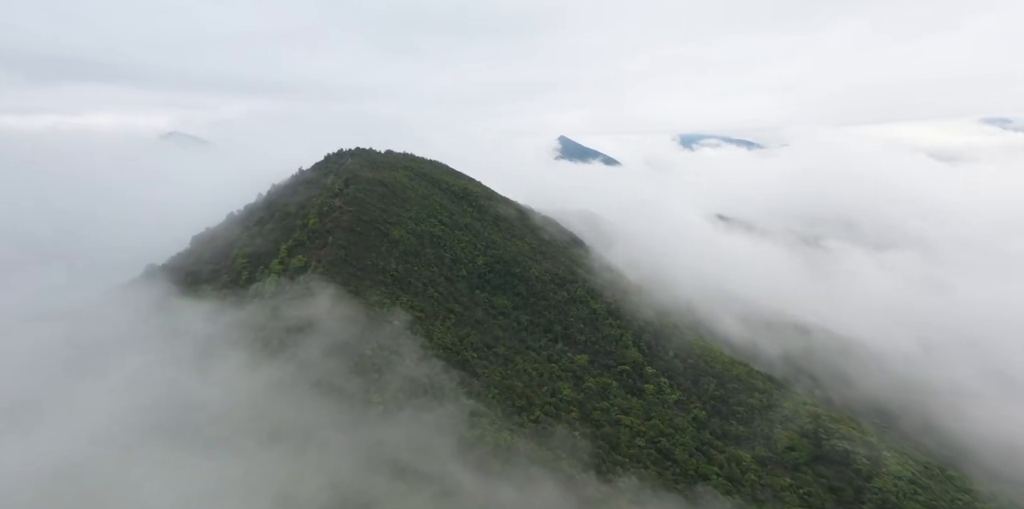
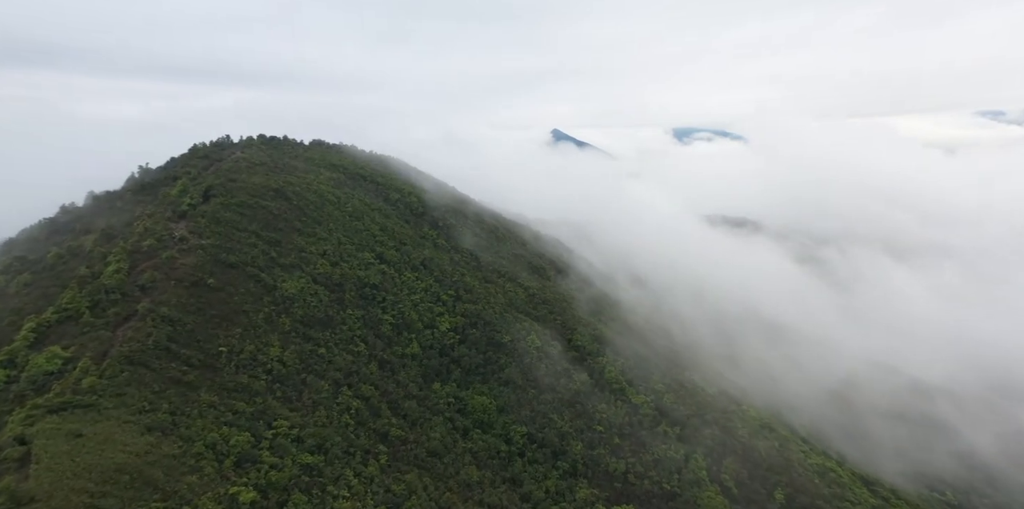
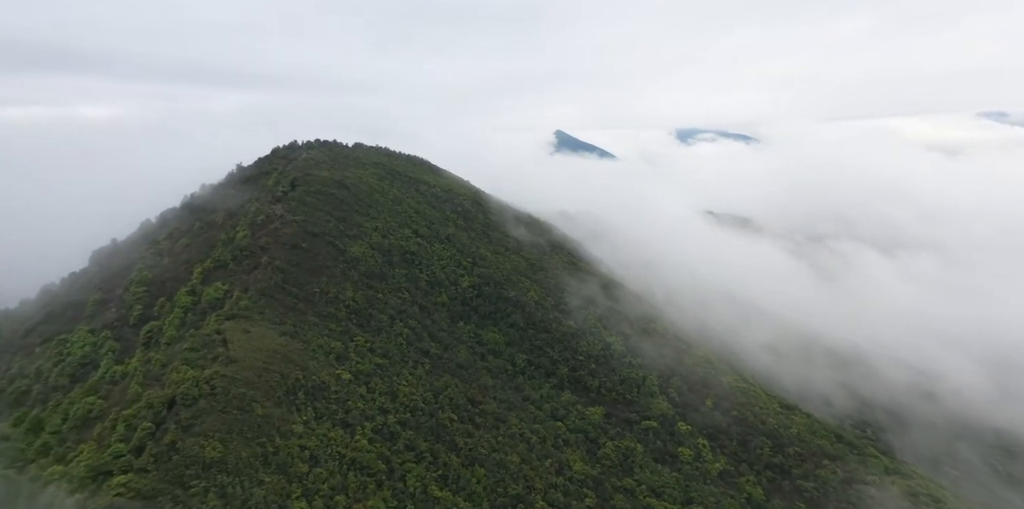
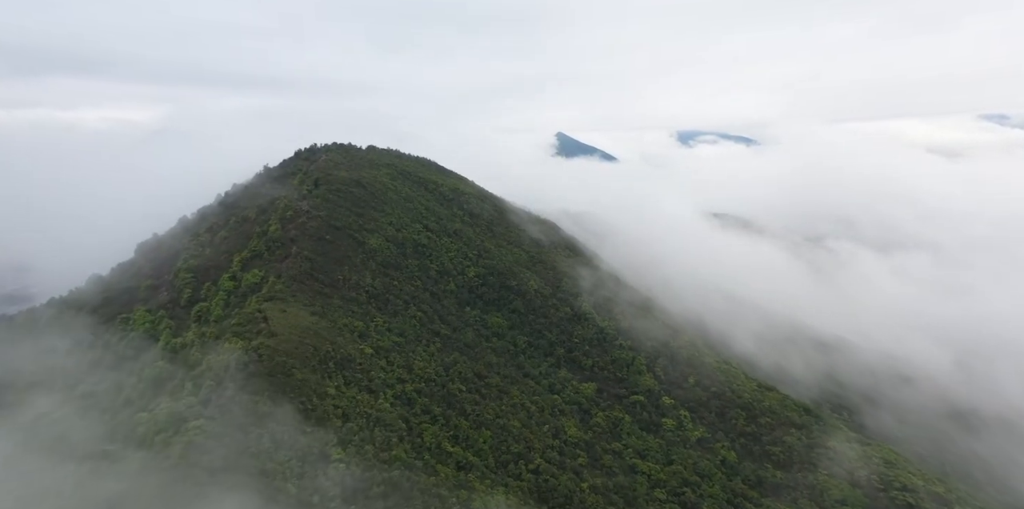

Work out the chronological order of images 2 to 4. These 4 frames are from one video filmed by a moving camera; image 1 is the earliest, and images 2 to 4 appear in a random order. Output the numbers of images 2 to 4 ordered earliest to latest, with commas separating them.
4, 3, 2
